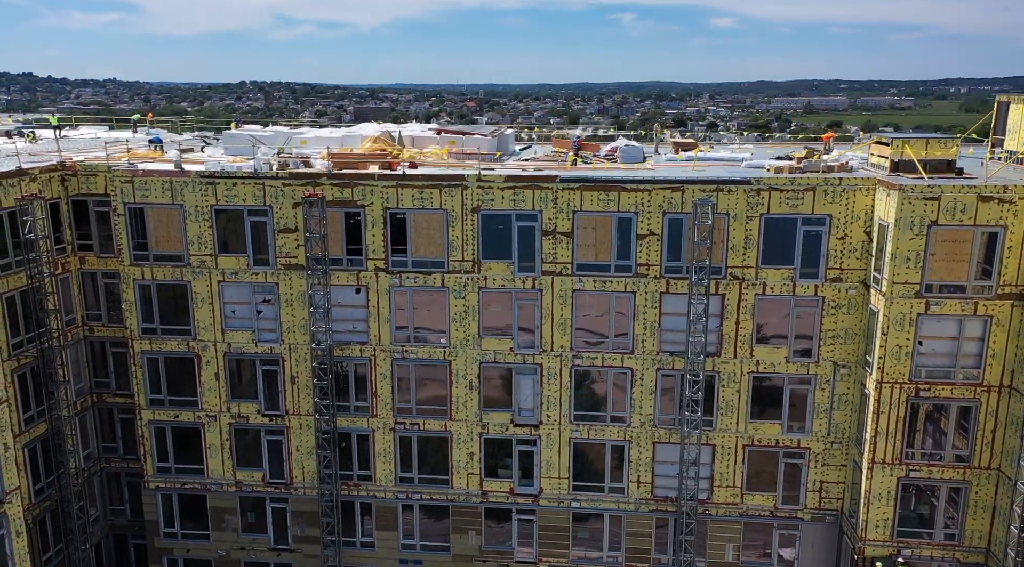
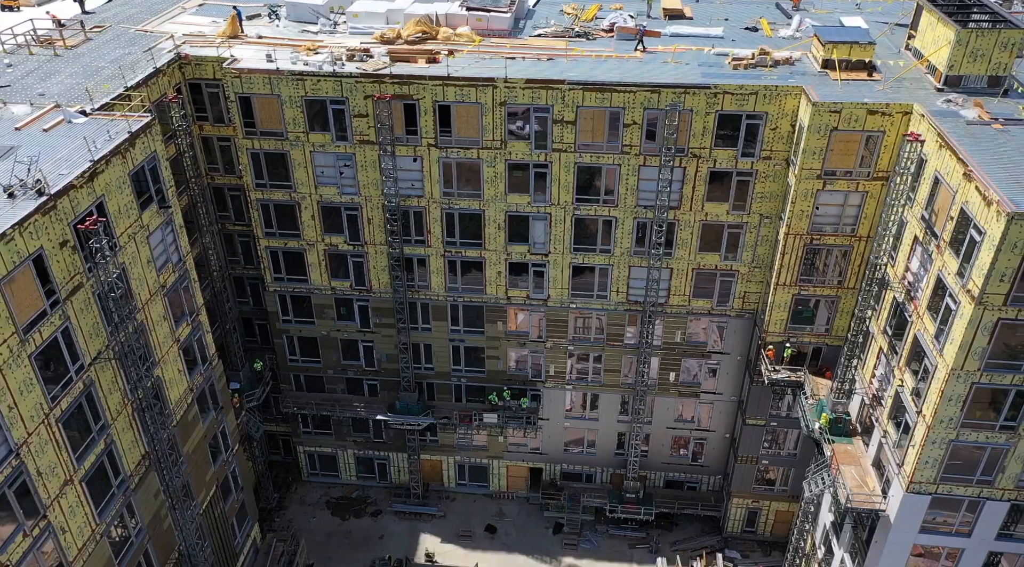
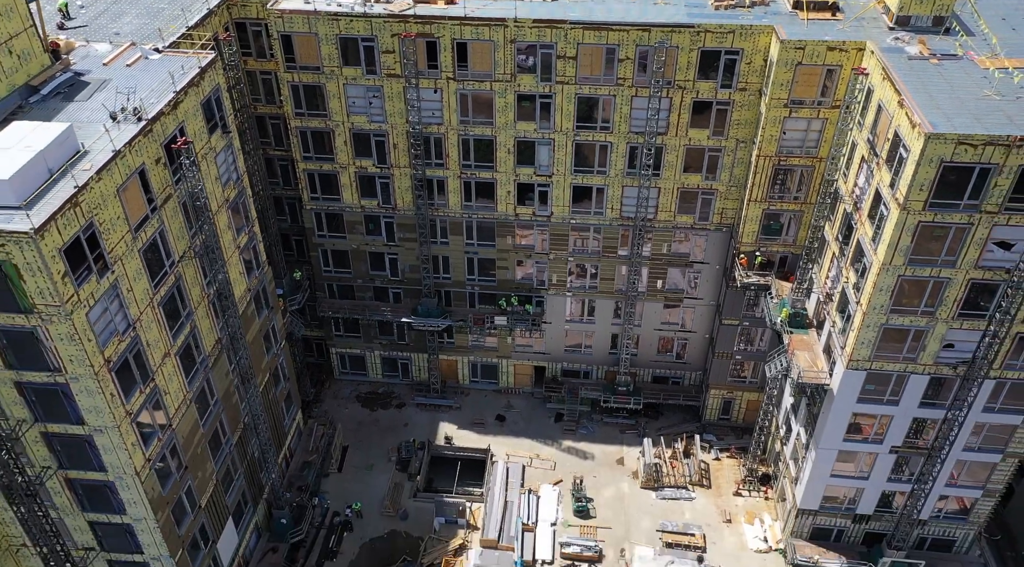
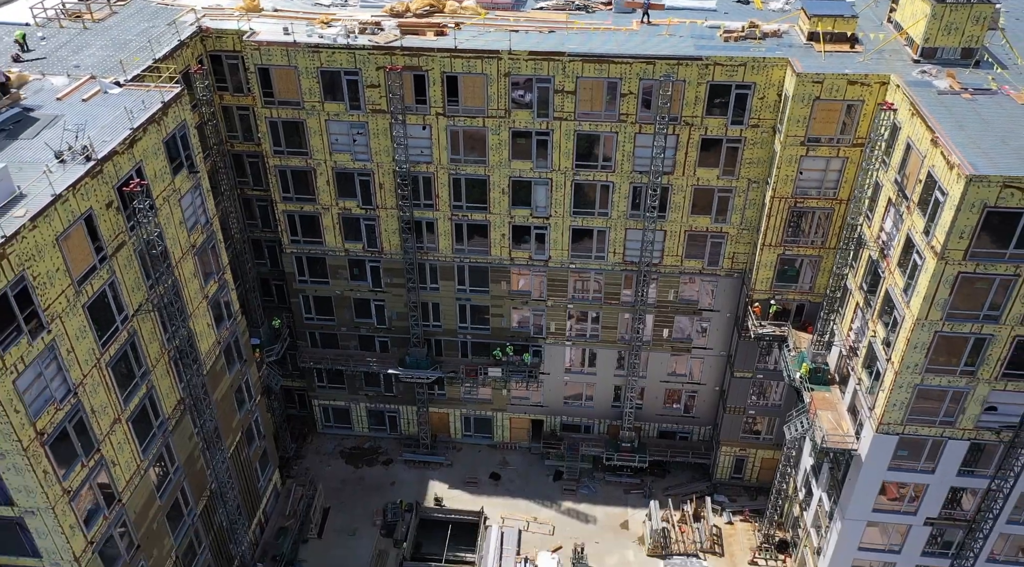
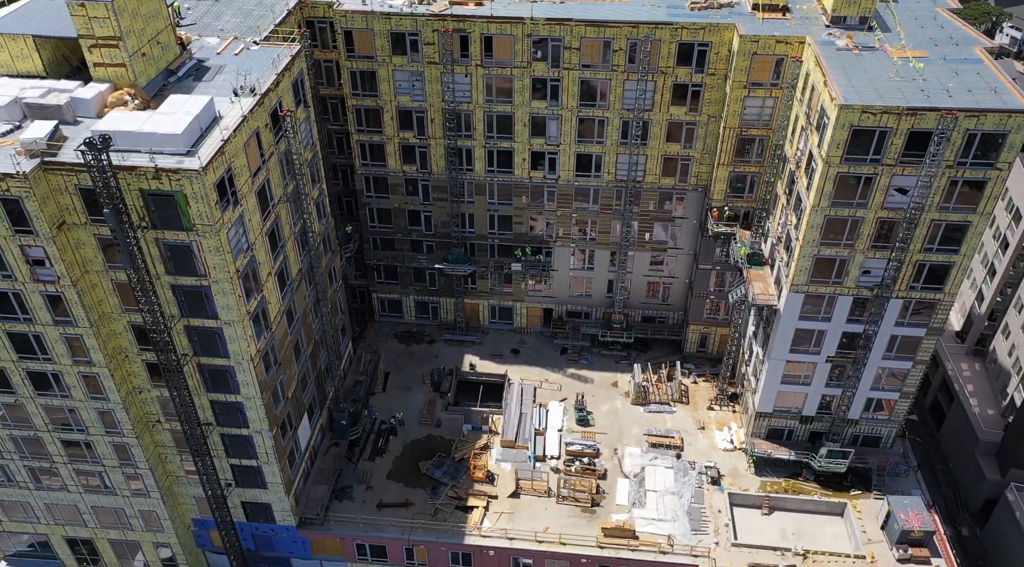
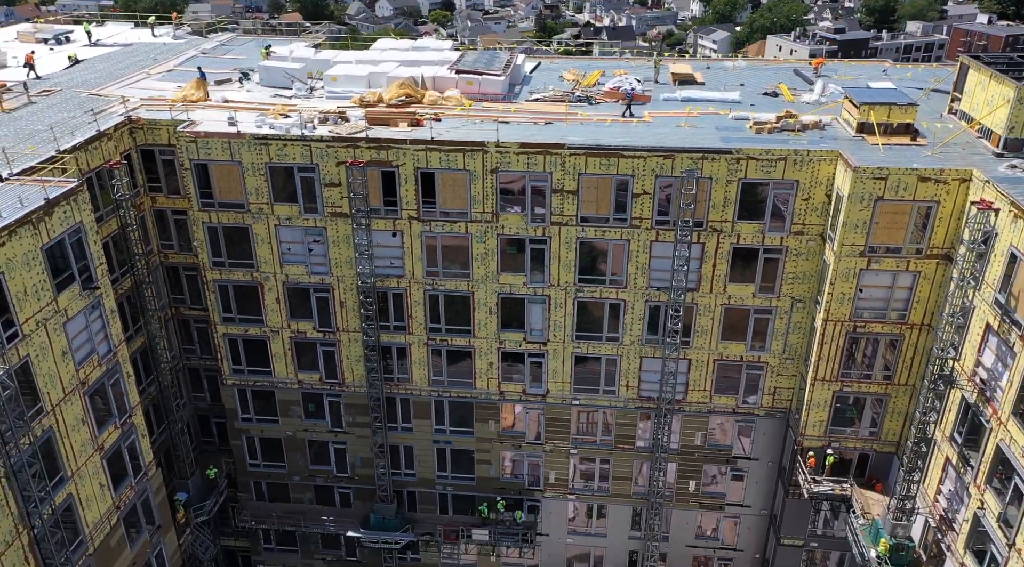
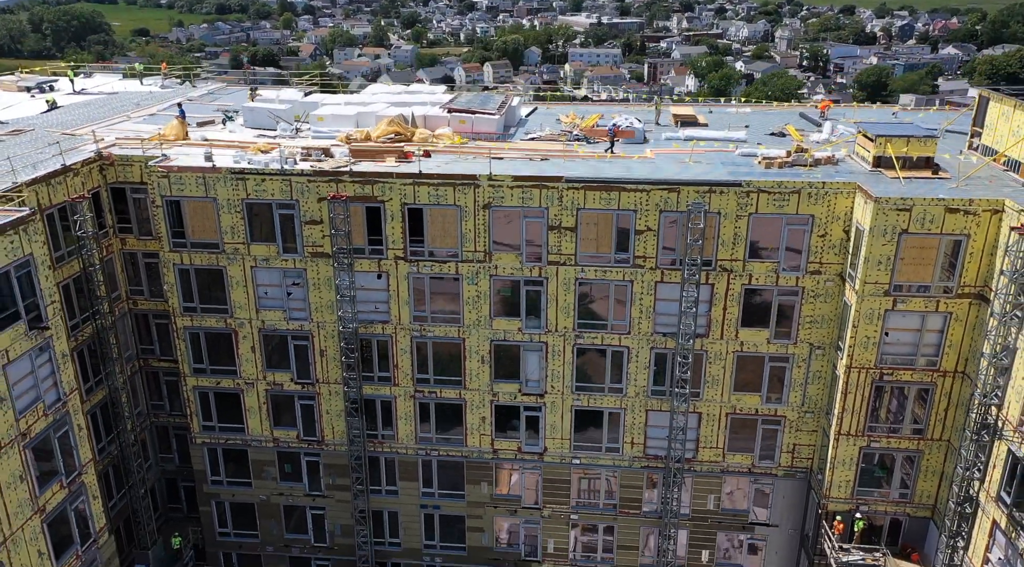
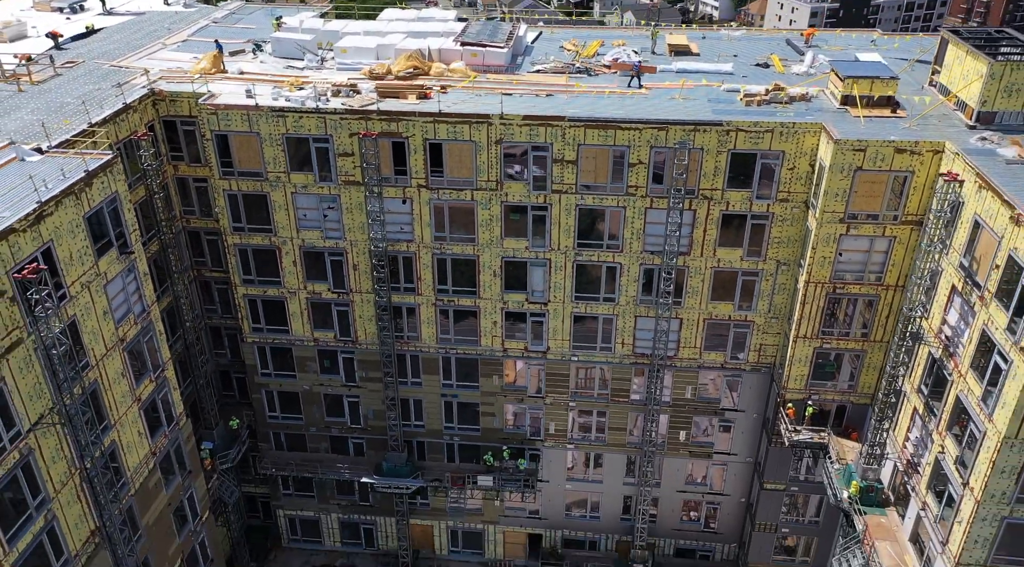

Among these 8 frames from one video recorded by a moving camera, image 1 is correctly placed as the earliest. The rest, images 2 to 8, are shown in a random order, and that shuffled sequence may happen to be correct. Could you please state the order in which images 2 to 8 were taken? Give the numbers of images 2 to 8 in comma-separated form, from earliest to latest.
7, 6, 8, 2, 4, 3, 5
